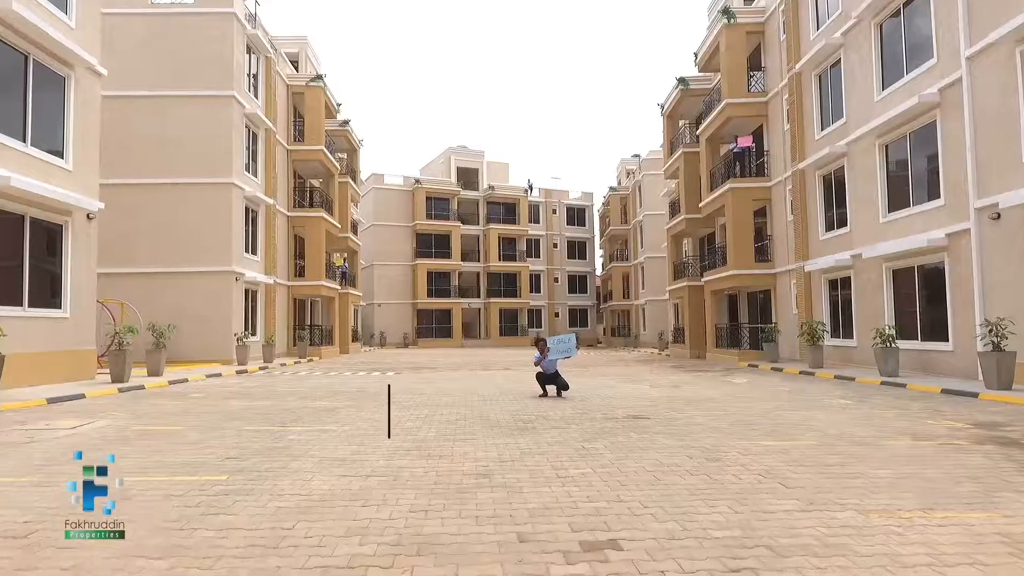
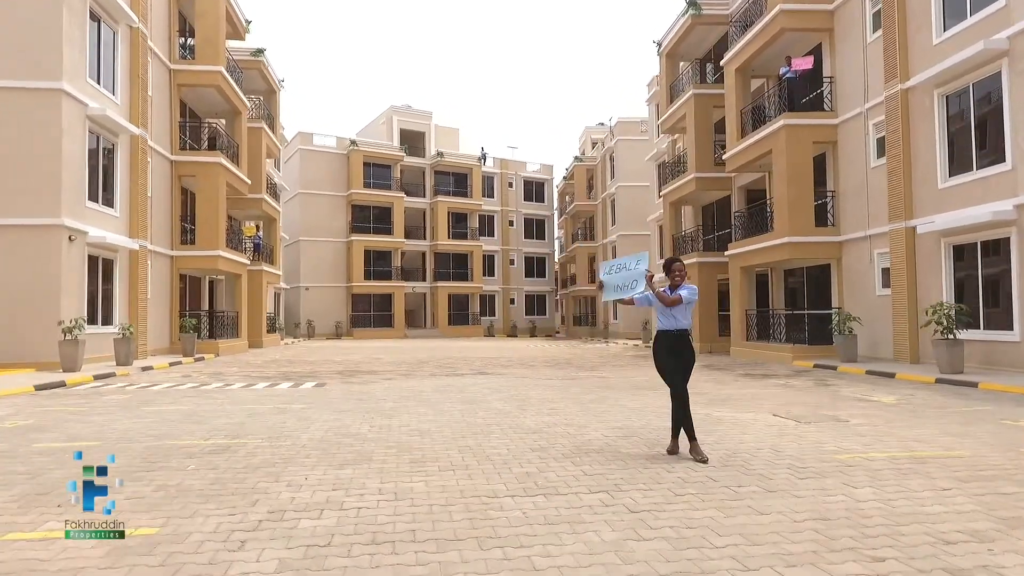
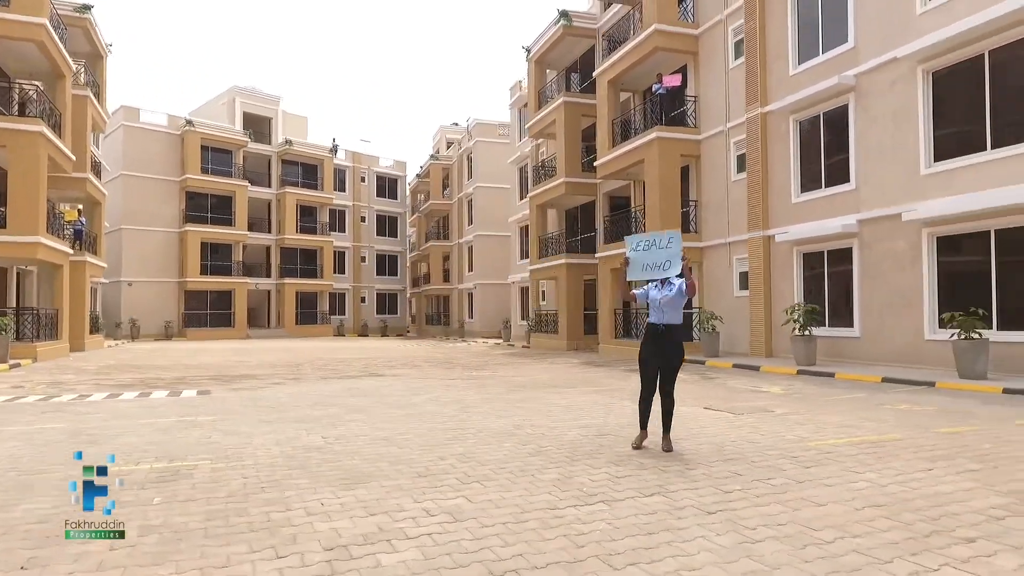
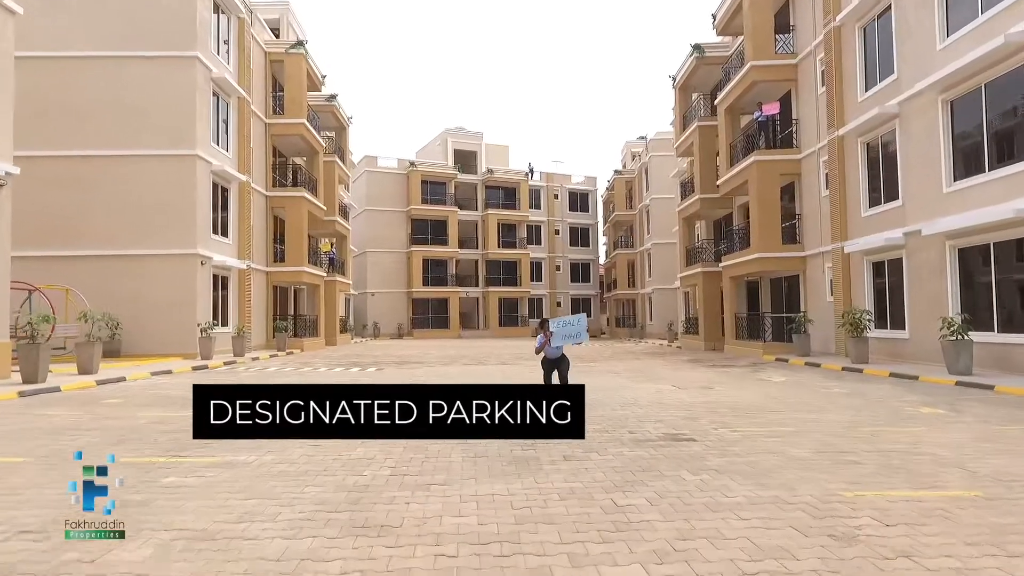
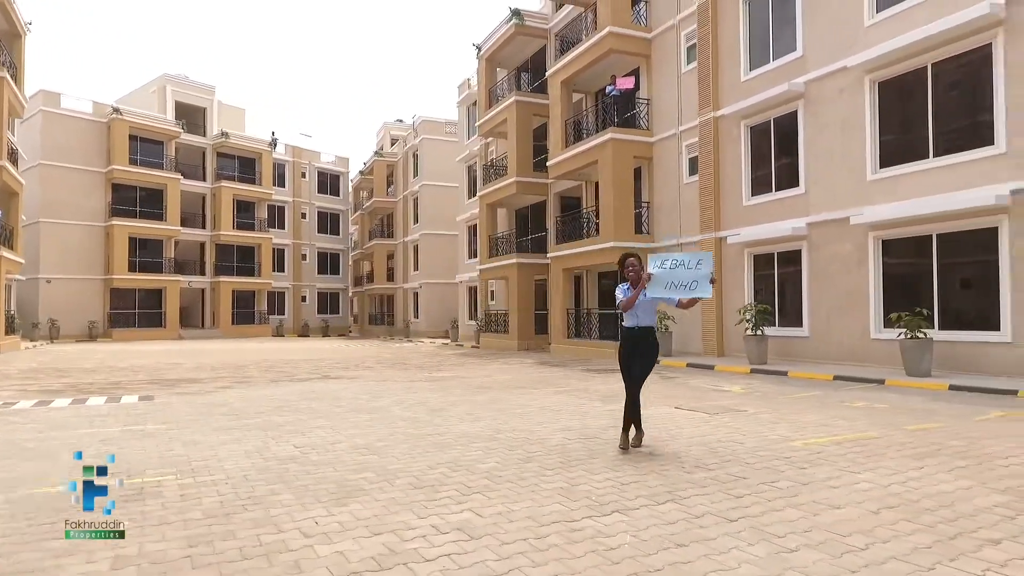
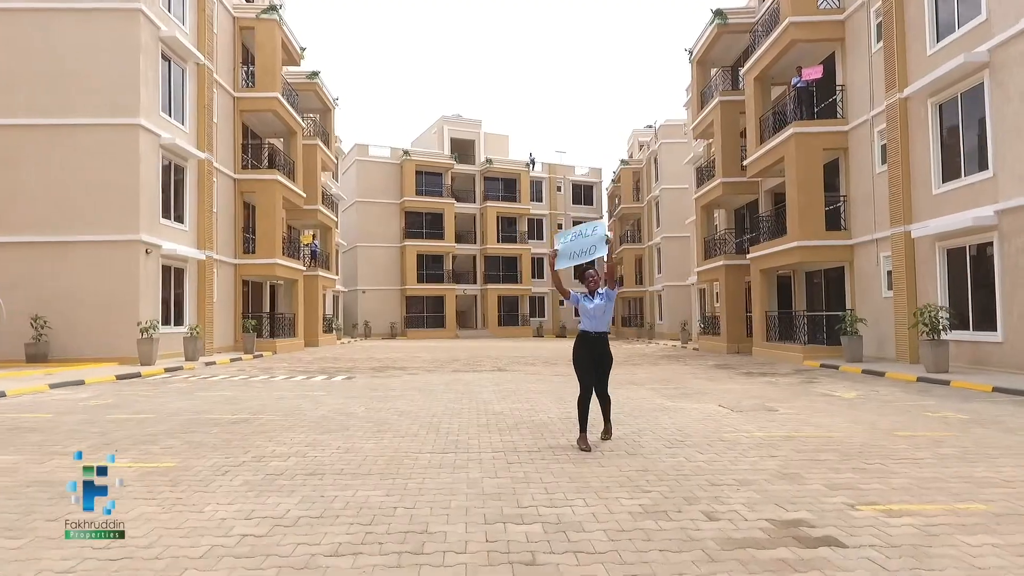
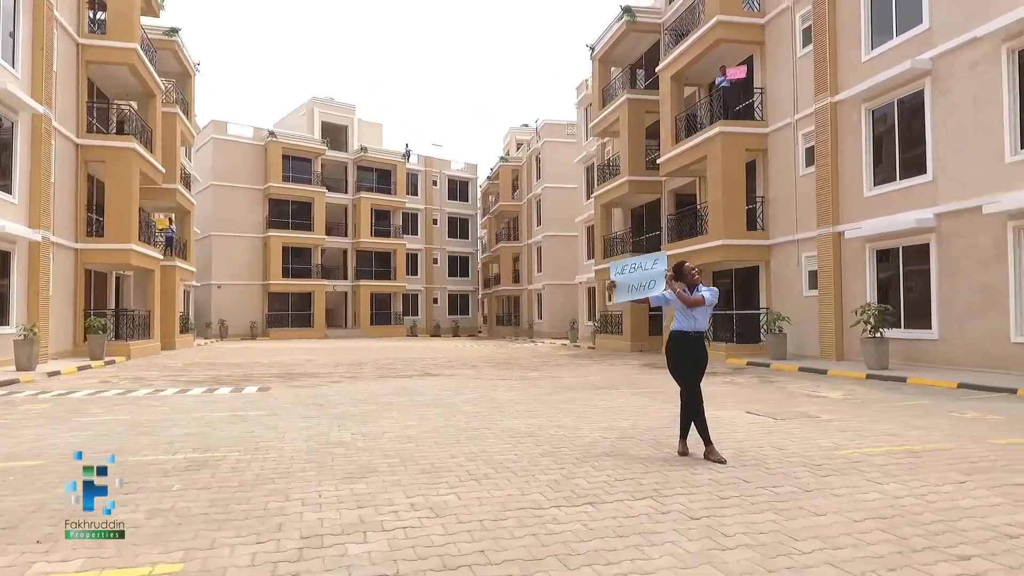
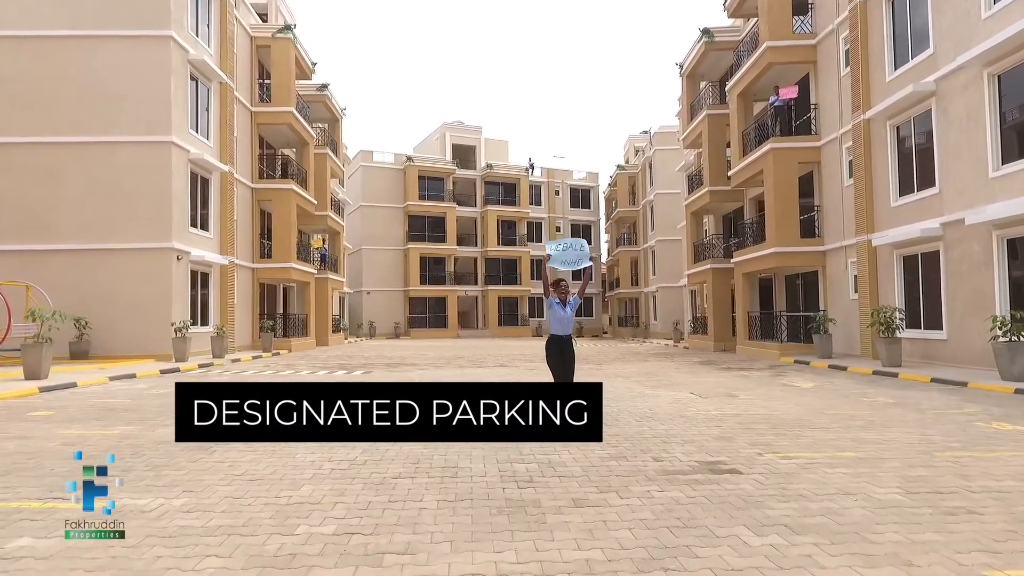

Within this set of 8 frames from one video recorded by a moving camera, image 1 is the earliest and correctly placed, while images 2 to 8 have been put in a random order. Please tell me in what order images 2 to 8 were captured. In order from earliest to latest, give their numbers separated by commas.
4, 8, 6, 2, 7, 3, 5
